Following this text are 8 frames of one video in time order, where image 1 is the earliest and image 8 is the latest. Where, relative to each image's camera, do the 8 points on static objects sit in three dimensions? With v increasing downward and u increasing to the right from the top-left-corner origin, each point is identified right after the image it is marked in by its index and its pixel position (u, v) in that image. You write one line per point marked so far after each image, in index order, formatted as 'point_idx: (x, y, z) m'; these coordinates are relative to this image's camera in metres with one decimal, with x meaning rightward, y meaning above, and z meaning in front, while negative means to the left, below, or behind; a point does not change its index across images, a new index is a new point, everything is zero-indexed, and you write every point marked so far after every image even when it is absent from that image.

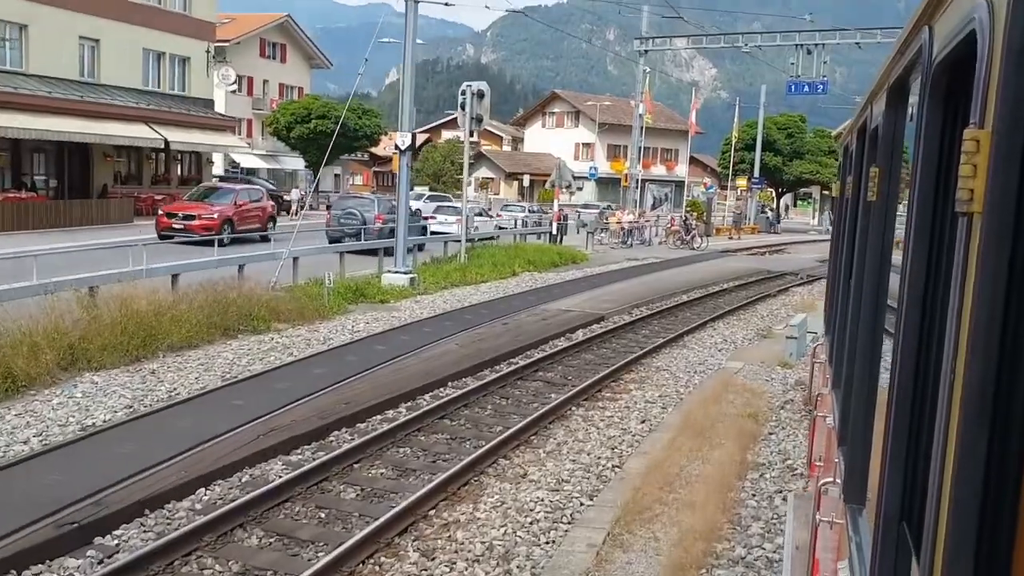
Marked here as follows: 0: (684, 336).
0: (+3.0, -0.8, +16.4) m
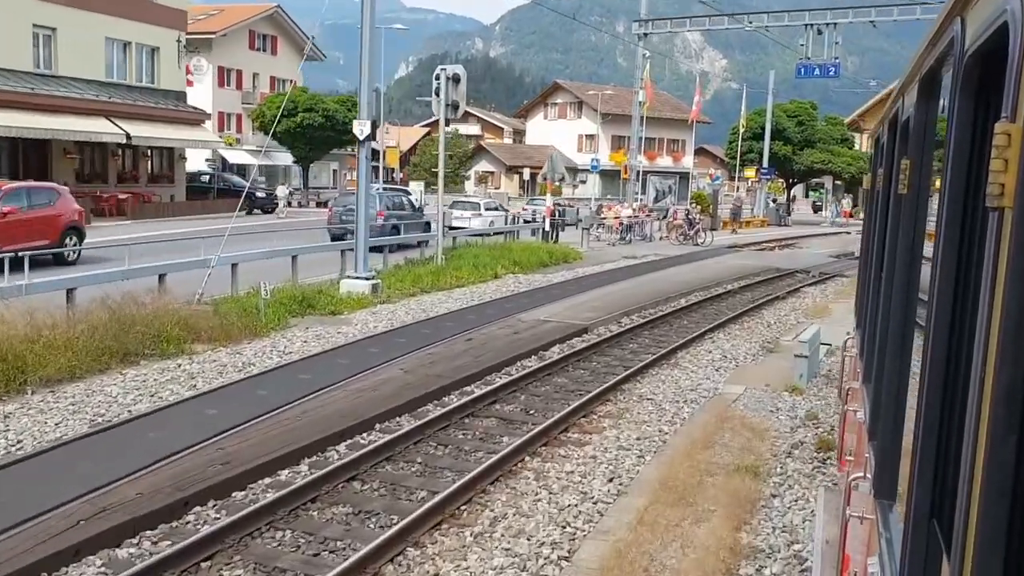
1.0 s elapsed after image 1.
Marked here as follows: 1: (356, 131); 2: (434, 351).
0: (+2.5, -1.0, +14.1) m
1: (-2.9, +2.9, +17.6) m
2: (-1.1, -0.8, +12.9) m
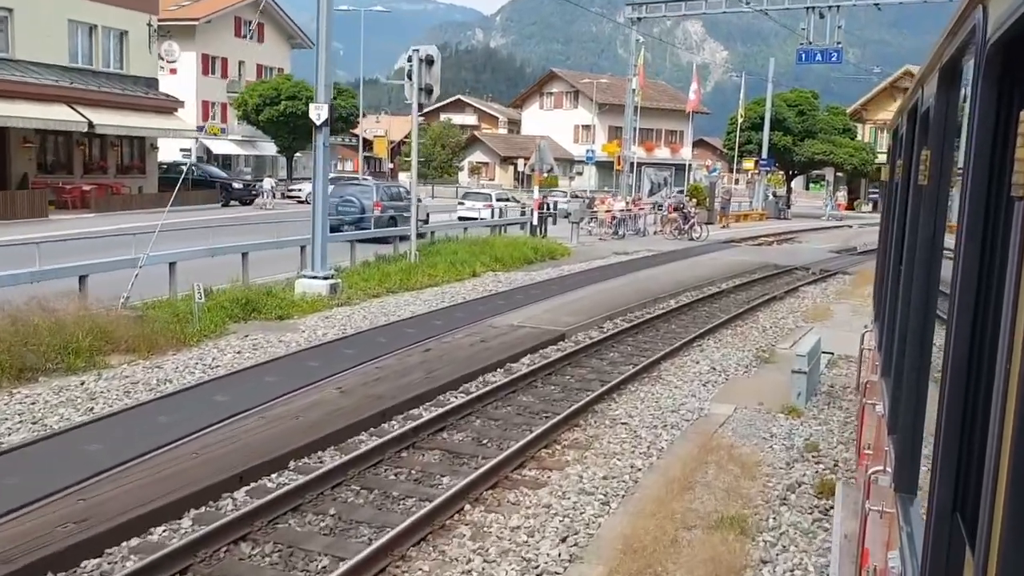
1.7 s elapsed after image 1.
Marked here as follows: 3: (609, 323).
0: (+2.0, -1.0, +12.6) m
1: (-3.4, +2.9, +16.1) m
2: (-1.5, -0.9, +11.4) m
3: (+1.6, -0.6, +15.4) m
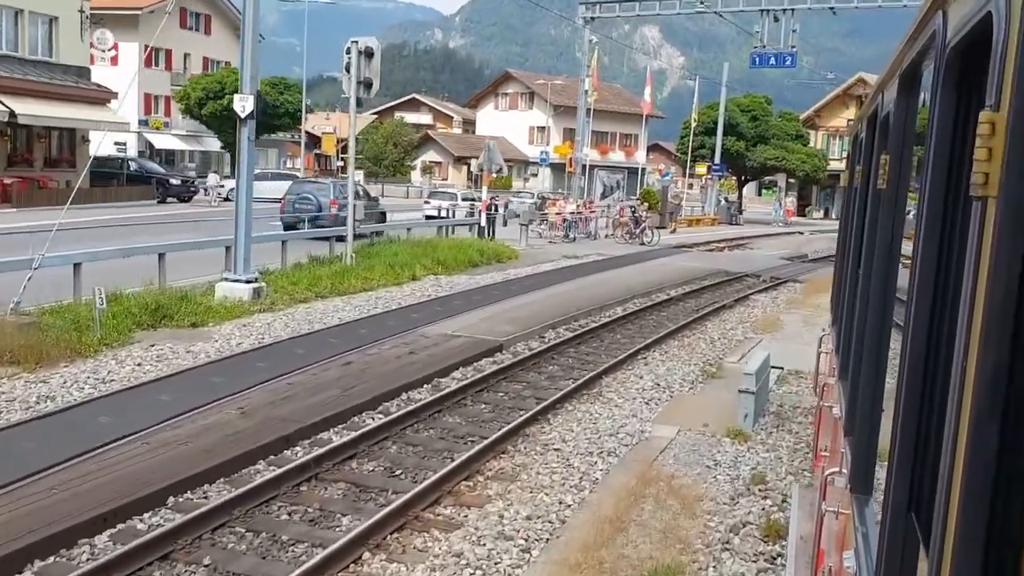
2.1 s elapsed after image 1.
0: (+1.1, -1.1, +11.8) m
1: (-4.4, +2.8, +15.0) m
2: (-2.3, -1.0, +10.4) m
3: (+0.6, -0.7, +14.6) m
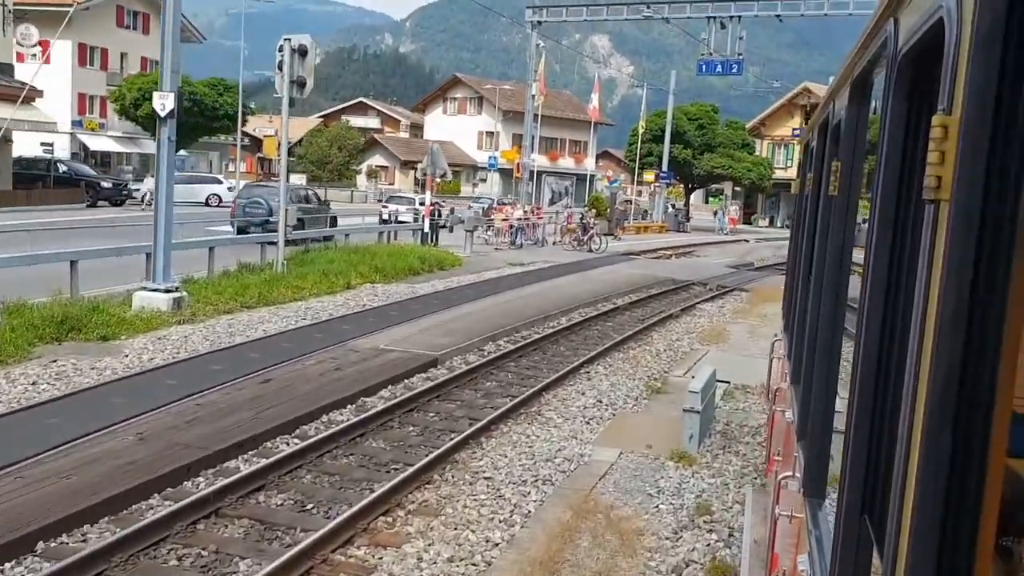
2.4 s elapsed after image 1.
0: (+0.3, -1.3, +11.1) m
1: (-5.3, +2.7, +14.1) m
2: (-3.0, -1.1, +9.5) m
3: (-0.3, -0.8, +13.9) m
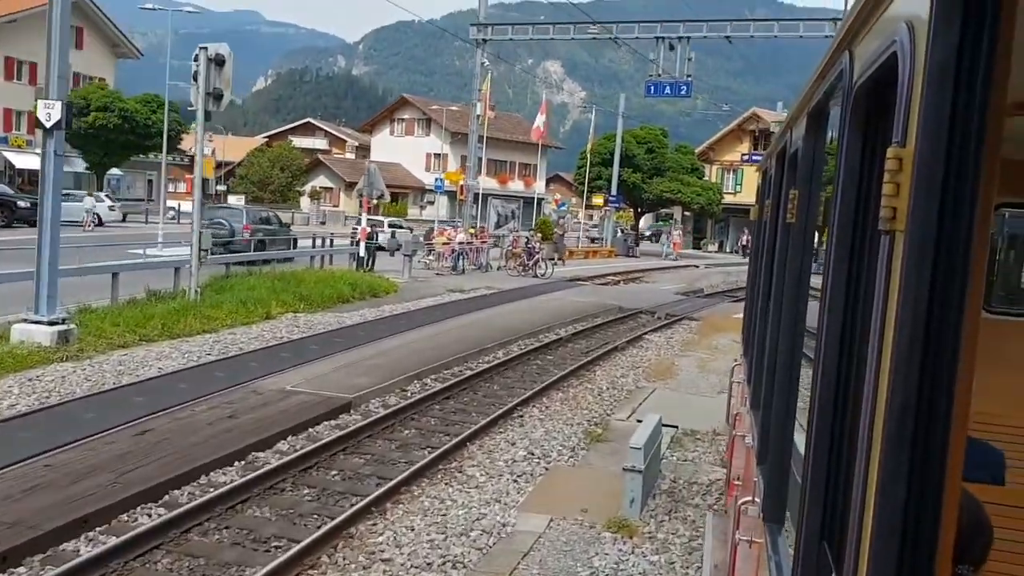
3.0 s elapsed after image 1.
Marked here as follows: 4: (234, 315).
0: (-0.5, -1.6, +9.8) m
1: (-6.2, +2.3, +12.6) m
2: (-3.8, -1.4, +8.1) m
3: (-1.3, -1.3, +12.5) m
4: (-4.9, -0.5, +16.7) m
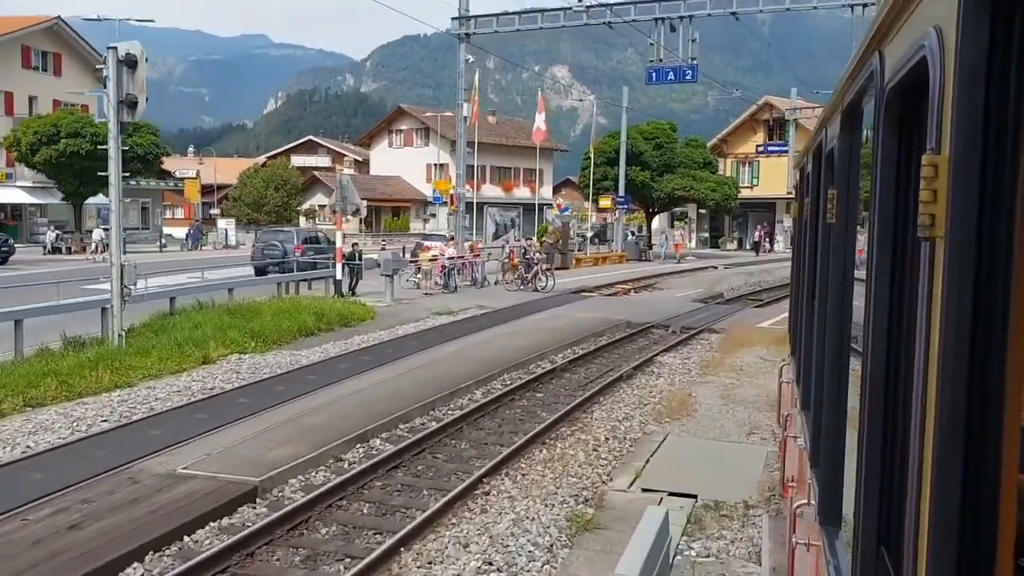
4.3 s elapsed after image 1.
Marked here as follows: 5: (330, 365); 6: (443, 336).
0: (-0.8, -2.0, +7.0) m
1: (-6.7, +1.6, +10.0) m
2: (-4.2, -1.9, +5.4) m
3: (-1.6, -1.7, +9.8) m
4: (-5.1, -1.1, +14.0) m
5: (-2.8, -1.2, +14.5) m
6: (-1.4, -1.0, +18.3) m
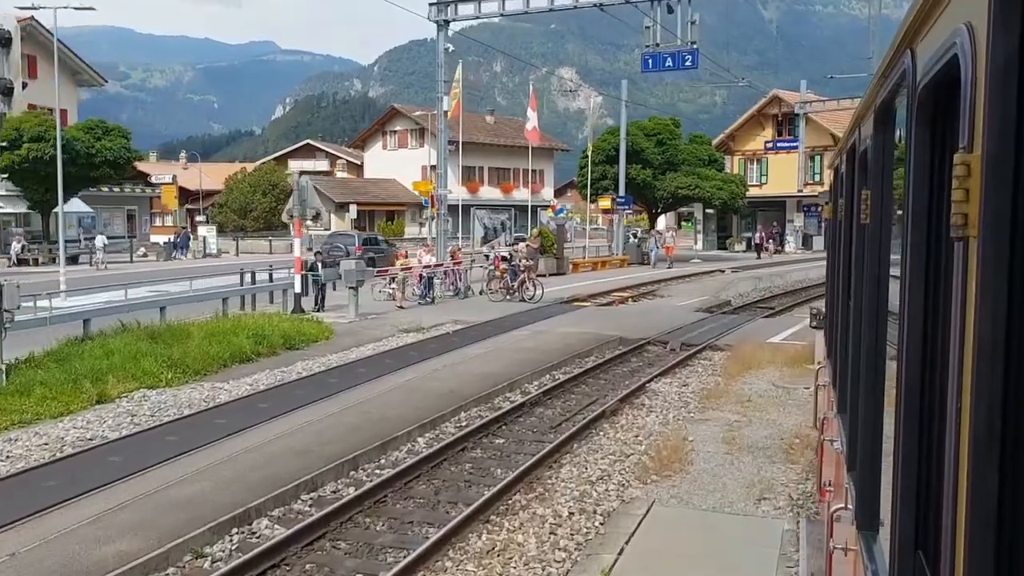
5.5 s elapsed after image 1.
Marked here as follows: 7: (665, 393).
0: (-1.4, -2.2, +4.5) m
1: (-7.3, +1.3, +7.5) m
2: (-4.8, -2.2, +2.9) m
3: (-2.1, -1.9, +7.3) m
4: (-5.7, -1.4, +11.6) m
5: (-3.3, -1.5, +12.0) m
6: (-1.8, -1.2, +15.8) m
7: (+2.1, -1.5, +13.1) m
